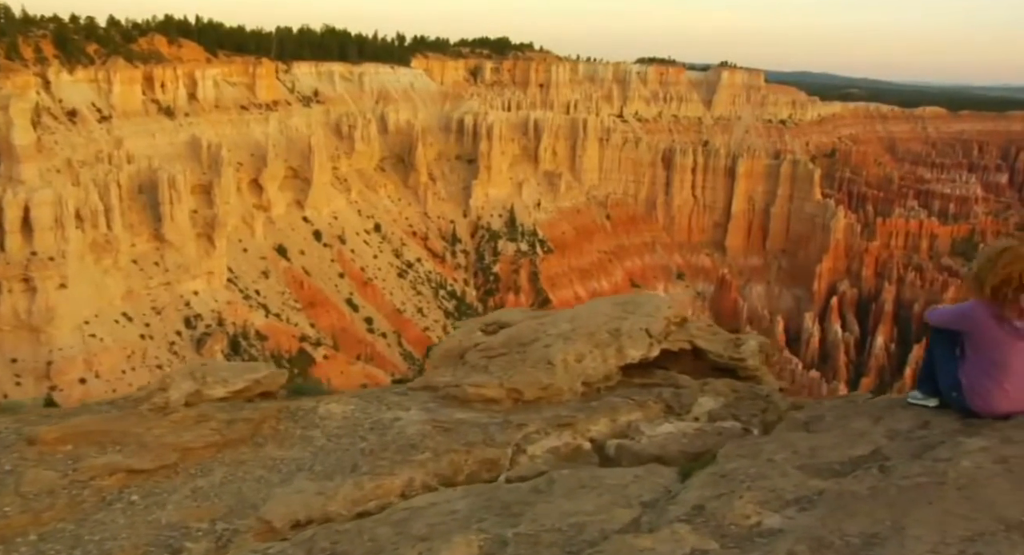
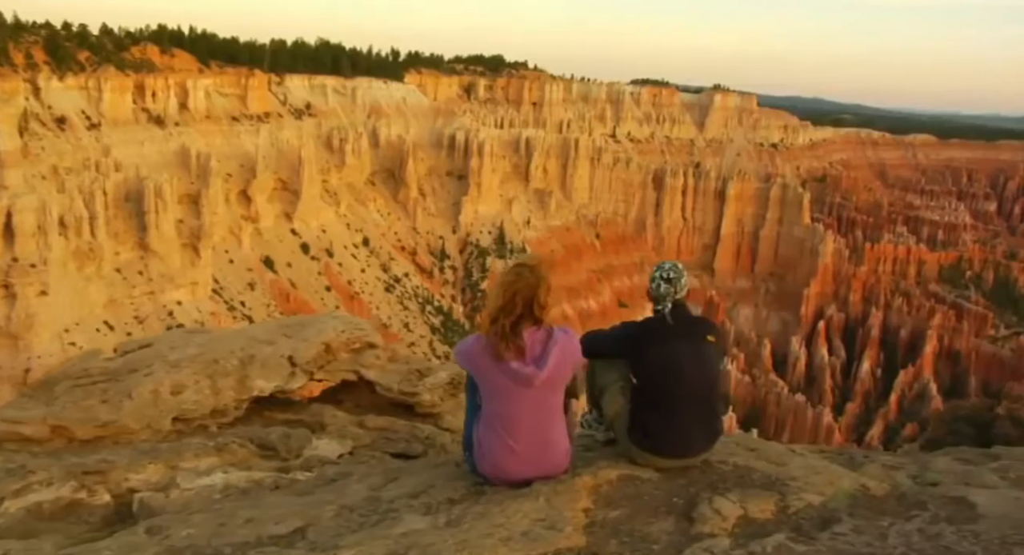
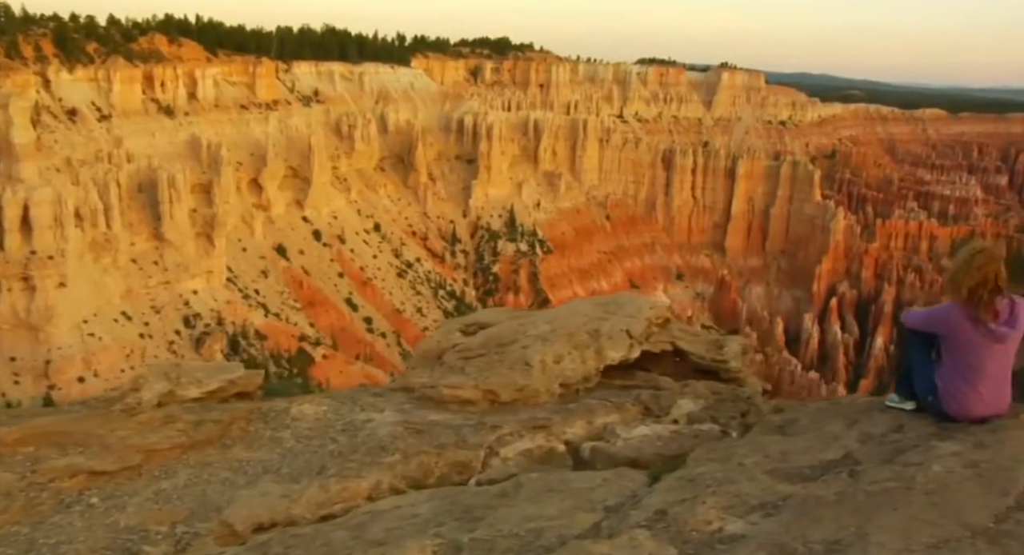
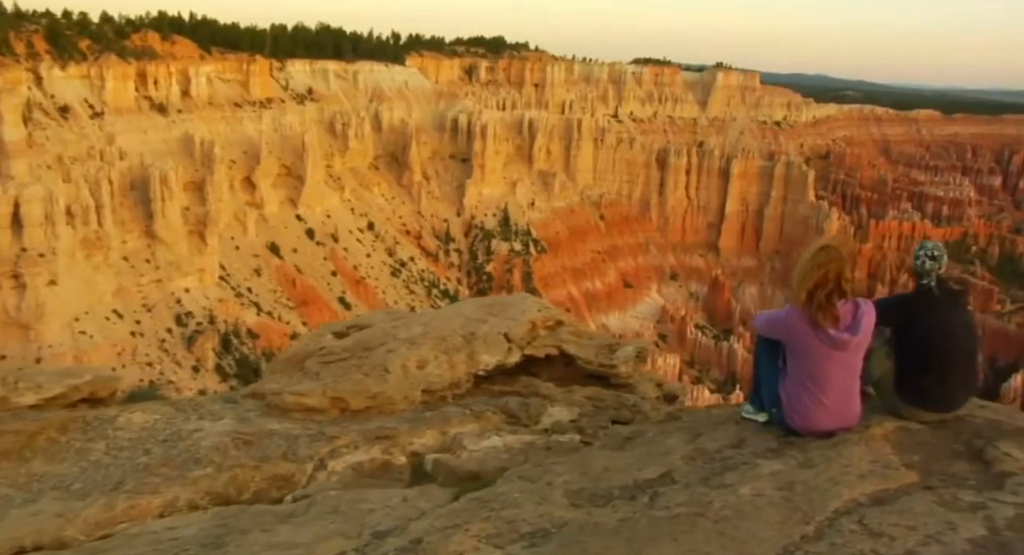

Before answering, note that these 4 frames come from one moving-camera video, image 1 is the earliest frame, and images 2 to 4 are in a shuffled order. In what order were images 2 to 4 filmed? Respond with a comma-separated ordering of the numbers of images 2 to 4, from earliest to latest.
3, 4, 2
